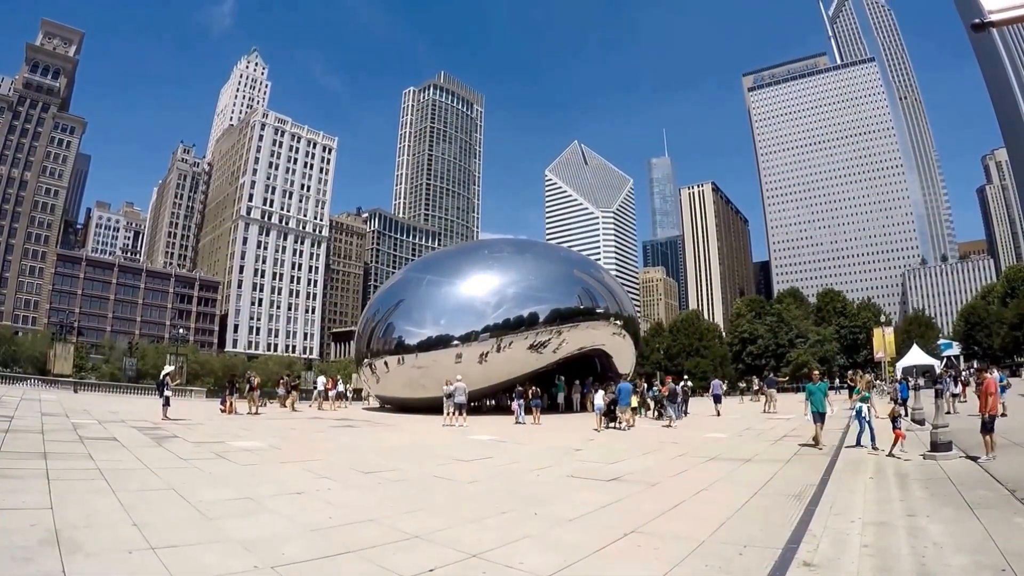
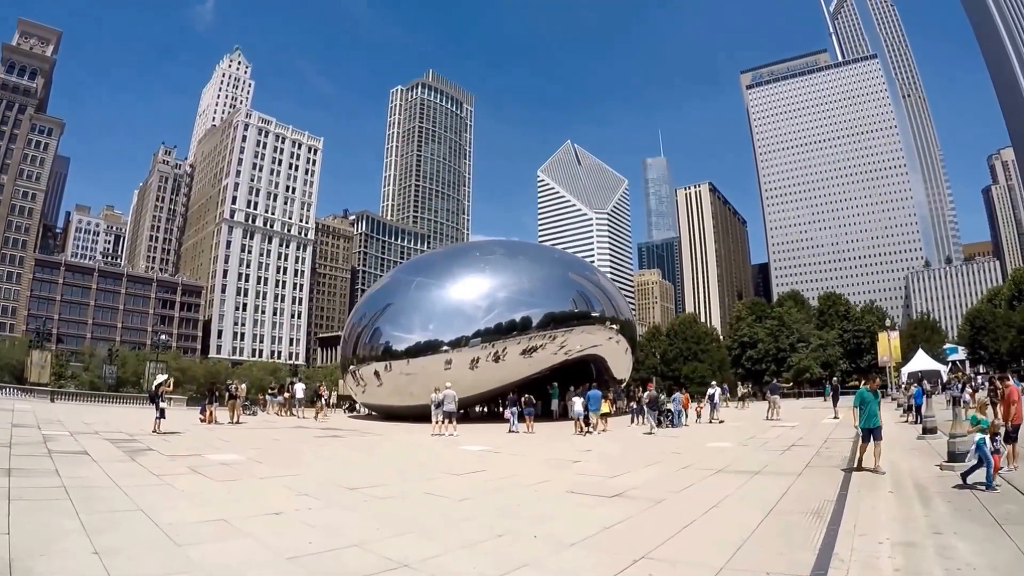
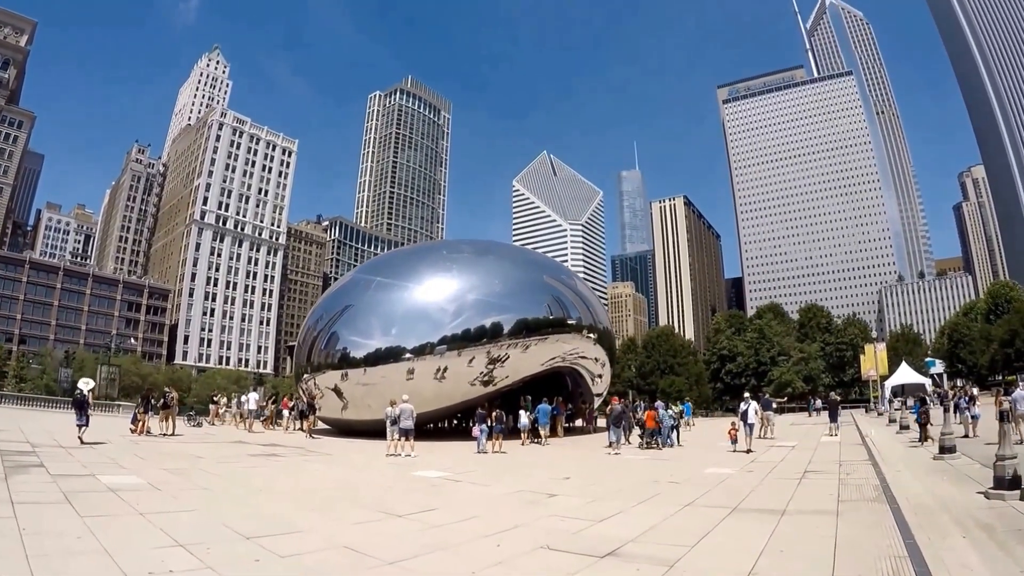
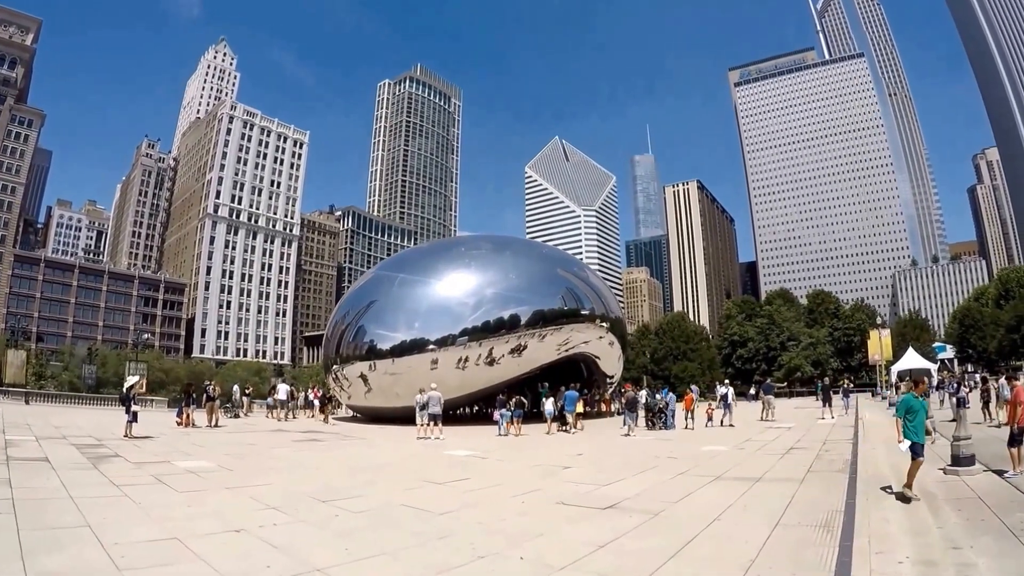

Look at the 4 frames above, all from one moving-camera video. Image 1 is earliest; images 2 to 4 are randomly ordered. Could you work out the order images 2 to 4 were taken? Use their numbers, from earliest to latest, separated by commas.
2, 4, 3
